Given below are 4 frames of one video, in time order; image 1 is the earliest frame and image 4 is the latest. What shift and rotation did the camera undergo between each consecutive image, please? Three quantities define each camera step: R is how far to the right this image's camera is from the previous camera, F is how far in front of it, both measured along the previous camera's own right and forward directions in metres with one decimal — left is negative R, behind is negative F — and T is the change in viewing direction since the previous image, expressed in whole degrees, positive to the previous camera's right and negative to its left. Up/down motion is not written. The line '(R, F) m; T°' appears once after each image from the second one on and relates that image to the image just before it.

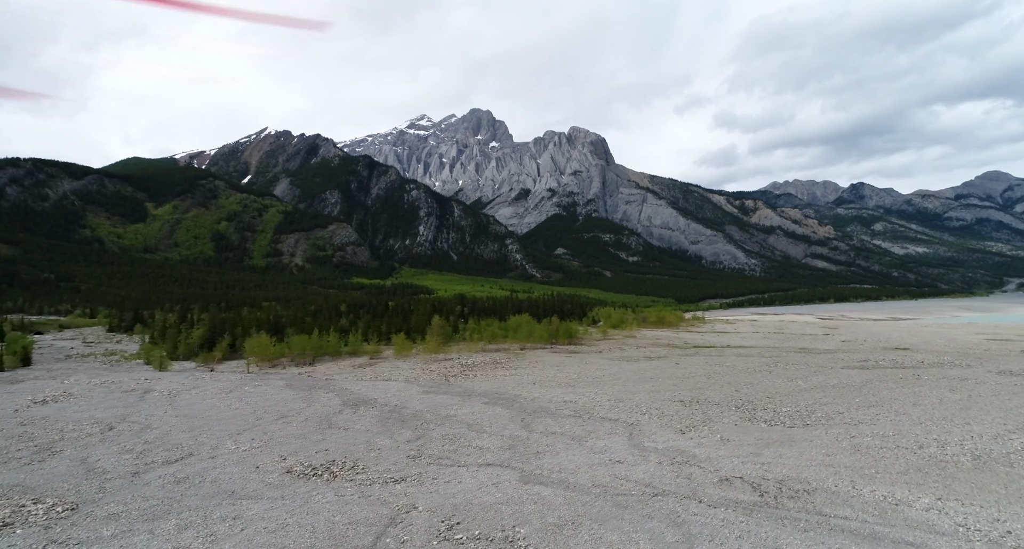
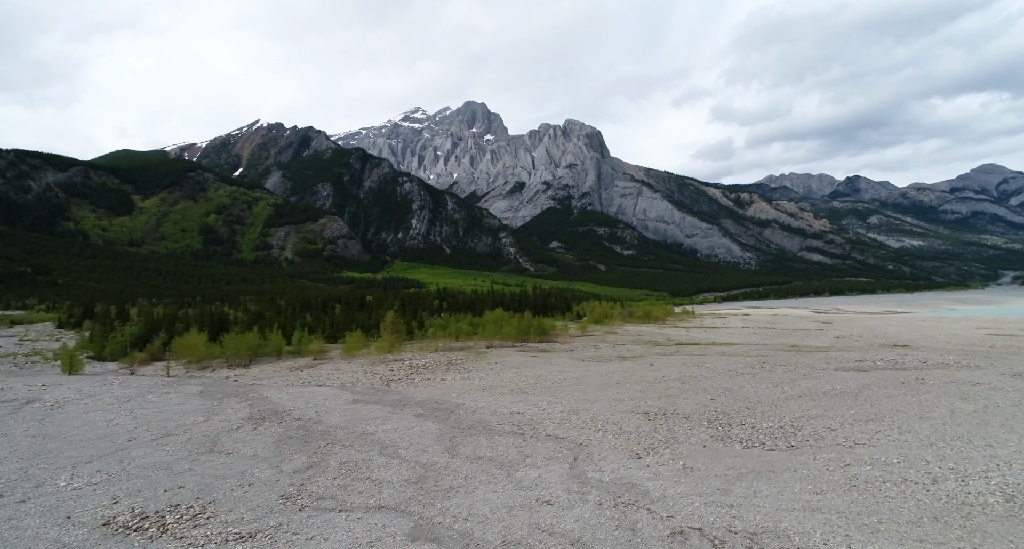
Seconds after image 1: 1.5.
(+3.1, +5.0) m; 0°
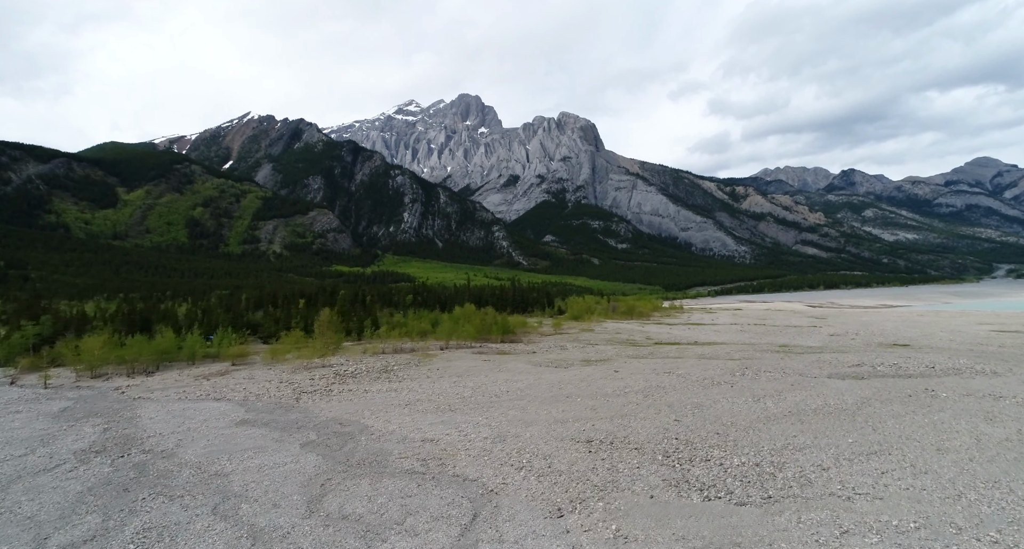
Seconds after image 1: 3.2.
(+3.4, +5.9) m; 0°
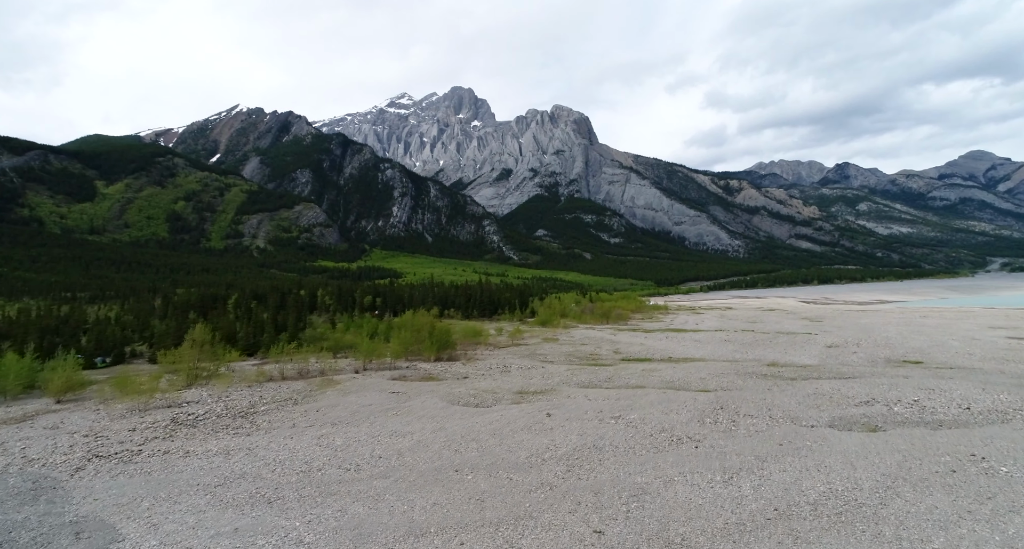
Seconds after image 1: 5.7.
(+4.7, +9.1) m; 0°
